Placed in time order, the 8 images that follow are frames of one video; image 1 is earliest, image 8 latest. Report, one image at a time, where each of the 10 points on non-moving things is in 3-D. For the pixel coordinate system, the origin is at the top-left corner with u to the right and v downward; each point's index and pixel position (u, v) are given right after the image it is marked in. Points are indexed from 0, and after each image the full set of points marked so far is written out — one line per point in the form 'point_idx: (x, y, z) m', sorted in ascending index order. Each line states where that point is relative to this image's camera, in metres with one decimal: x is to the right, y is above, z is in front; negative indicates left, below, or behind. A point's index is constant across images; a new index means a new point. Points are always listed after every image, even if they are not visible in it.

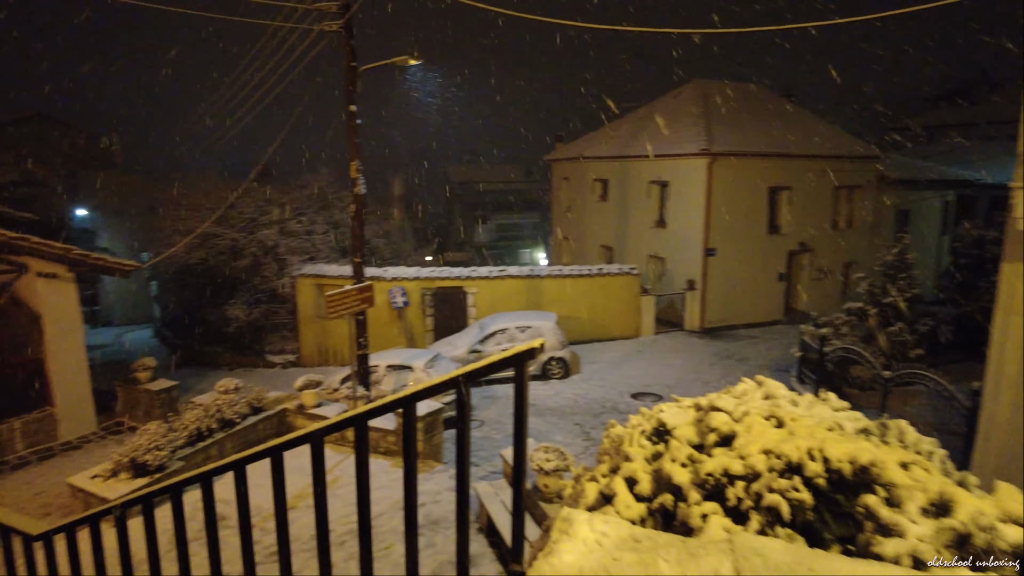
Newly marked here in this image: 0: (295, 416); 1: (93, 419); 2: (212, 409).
0: (-3.3, -1.9, +10.0) m
1: (-7.2, -2.2, +11.3) m
2: (-4.2, -1.7, +9.2) m
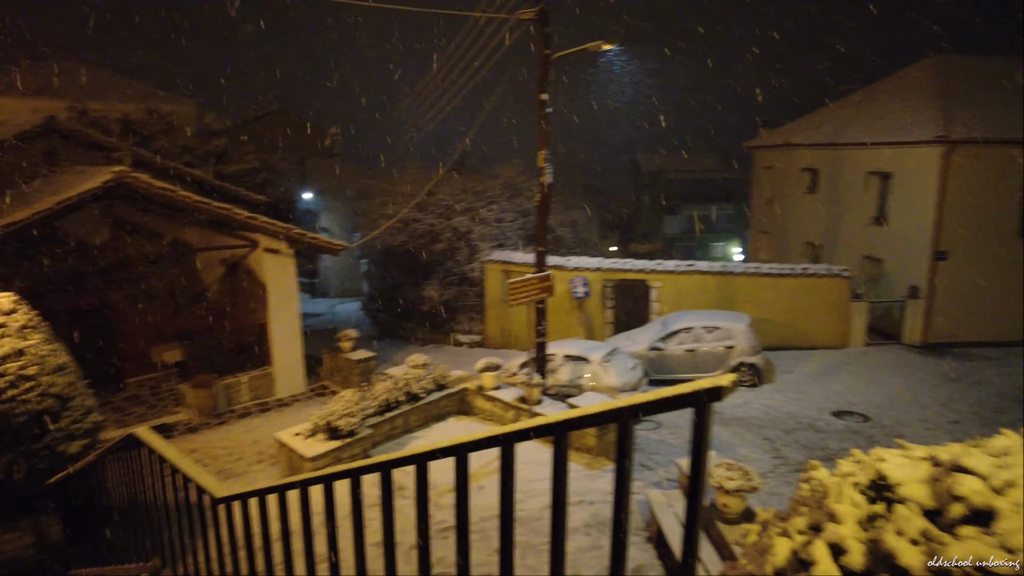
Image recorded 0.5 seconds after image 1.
0: (-0.6, -1.7, +10.3) m
1: (-4.0, -1.8, +12.7) m
2: (-1.6, -1.4, +9.8) m
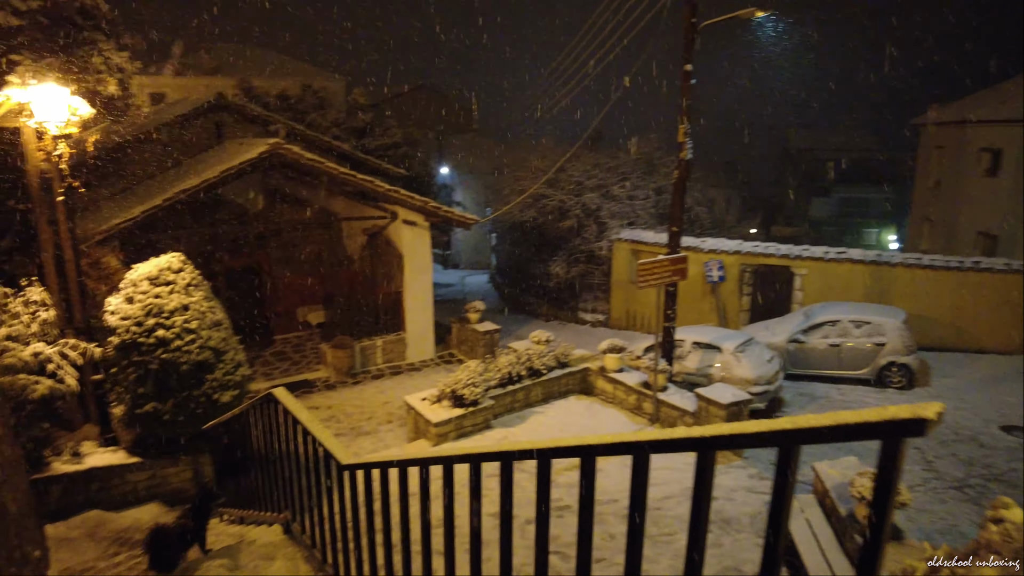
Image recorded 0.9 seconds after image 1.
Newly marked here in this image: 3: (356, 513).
0: (+1.3, -1.4, +10.1) m
1: (-1.6, -1.2, +13.1) m
2: (+0.2, -1.0, +9.8) m
3: (-0.7, -1.0, +2.9) m
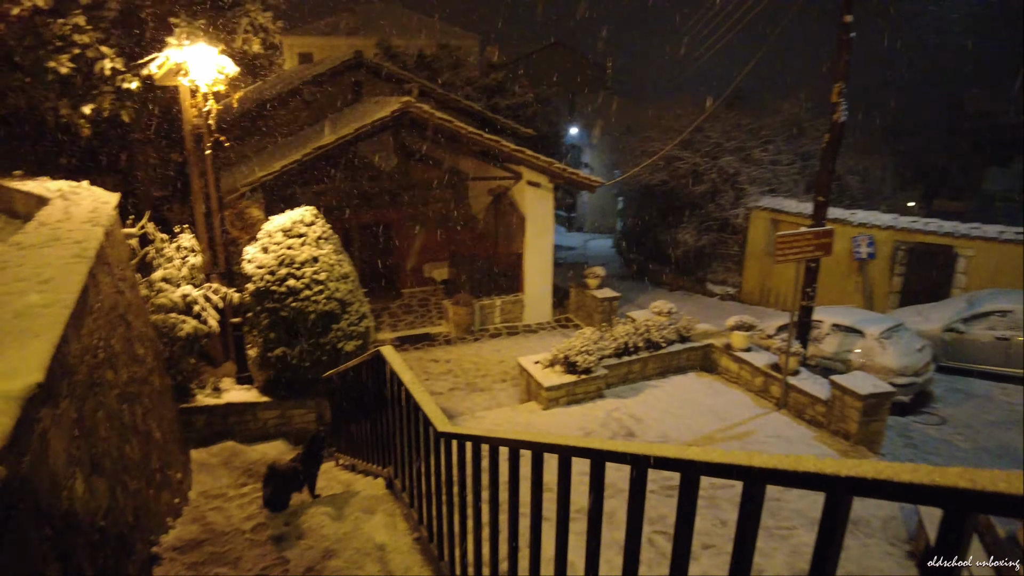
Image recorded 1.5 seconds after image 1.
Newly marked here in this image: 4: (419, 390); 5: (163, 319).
0: (+3.0, -1.0, +9.6) m
1: (+0.8, -0.4, +13.1) m
2: (+1.9, -0.6, +9.5) m
3: (-0.3, -0.9, +2.9) m
4: (-0.4, -0.5, +3.1) m
5: (-3.3, -0.3, +6.2) m
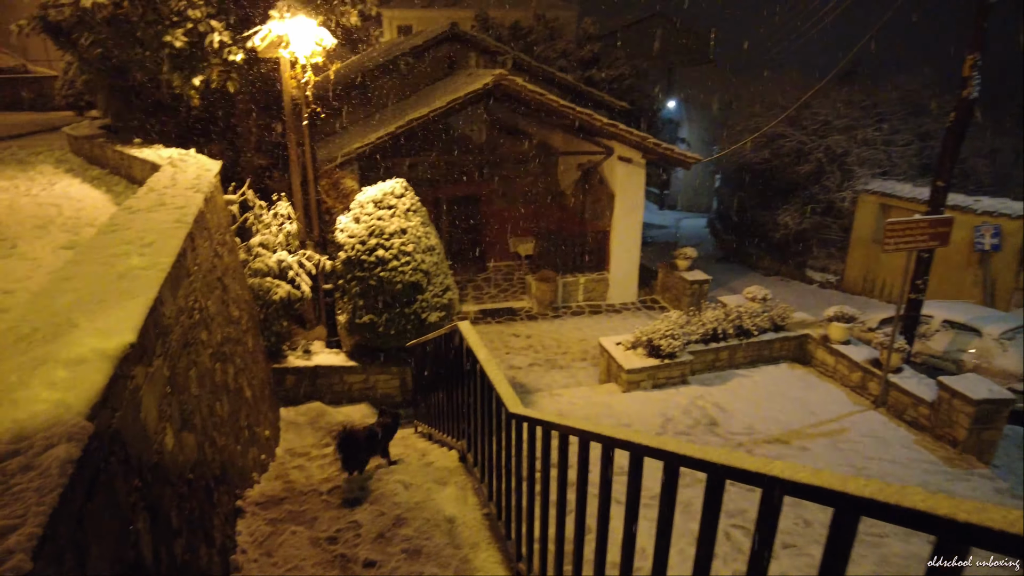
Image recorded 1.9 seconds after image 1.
0: (+4.2, -0.8, +9.1) m
1: (+2.4, 0.0, +12.8) m
2: (+3.1, -0.4, +9.1) m
3: (0.0, -0.8, +2.9) m
4: (-0.1, -0.4, +3.1) m
5: (-2.5, 0.0, +6.5) m
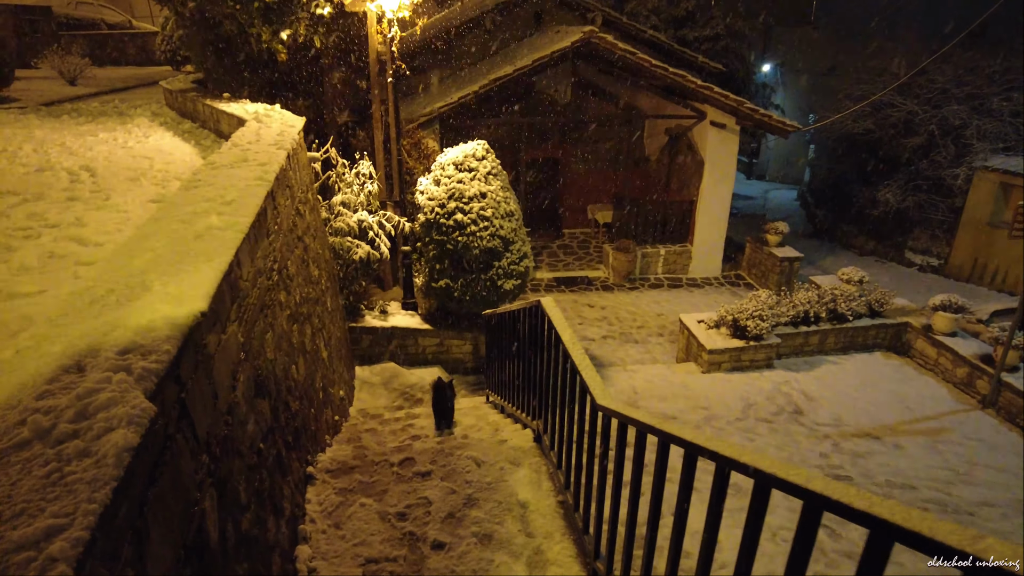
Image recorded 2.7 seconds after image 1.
0: (+5.2, -0.6, +8.4) m
1: (+3.8, +0.4, +12.2) m
2: (+4.1, -0.1, +8.5) m
3: (+0.4, -0.7, +2.7) m
4: (+0.3, -0.3, +2.9) m
5: (-1.7, +0.5, +6.5) m
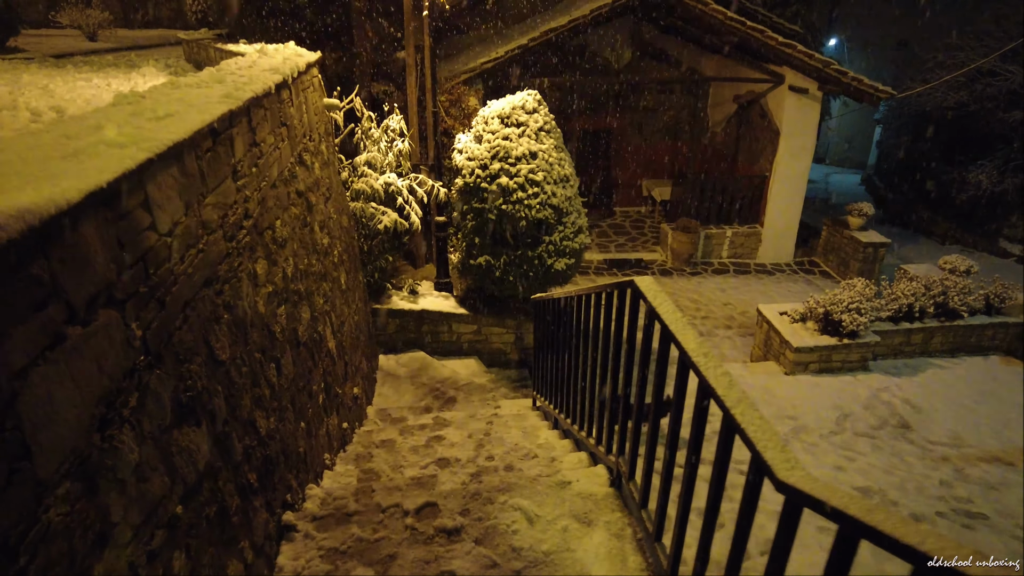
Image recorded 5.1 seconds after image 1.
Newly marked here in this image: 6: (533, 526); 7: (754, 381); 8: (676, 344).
0: (+5.7, -0.5, +7.0) m
1: (+4.6, +0.6, +10.9) m
2: (+4.6, 0.0, +7.2) m
3: (+0.6, -0.6, +1.6) m
4: (+0.5, -0.2, +1.8) m
5: (-1.3, +0.7, +5.5) m
6: (+0.1, -0.8, +2.3) m
7: (+2.4, -0.9, +6.5) m
8: (+0.5, -0.2, +1.9) m
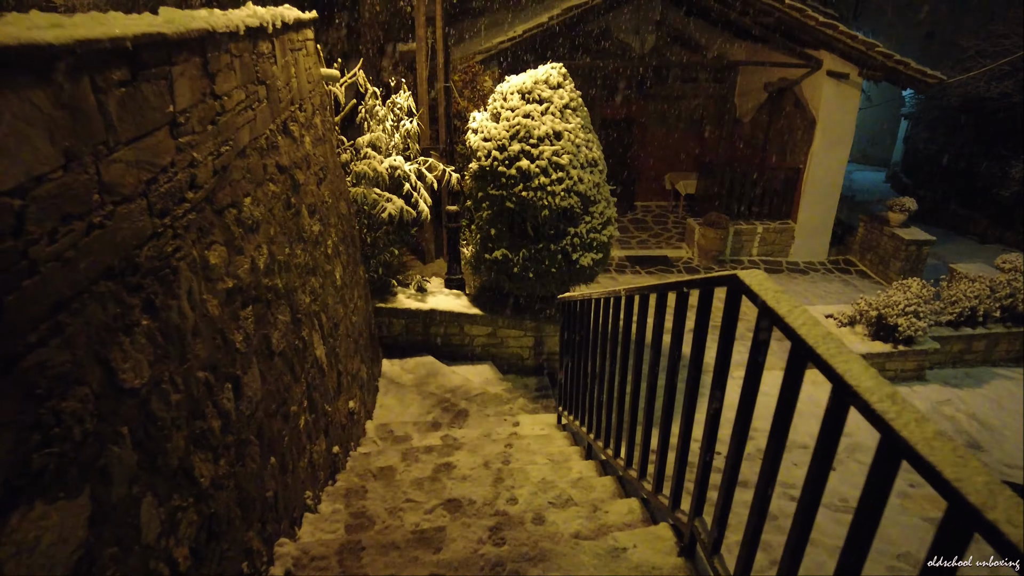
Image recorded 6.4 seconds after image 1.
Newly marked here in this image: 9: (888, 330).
0: (+5.9, -0.5, +6.3) m
1: (+4.9, +0.6, +10.2) m
2: (+4.8, 0.0, +6.5) m
3: (+0.6, -0.6, +1.0) m
4: (+0.6, -0.2, +1.2) m
5: (-1.1, +0.7, +4.9) m
6: (+0.2, -0.8, +1.7) m
7: (+2.5, -0.9, +5.8) m
8: (+0.6, -0.2, +1.3) m
9: (+3.4, -0.4, +6.0) m
